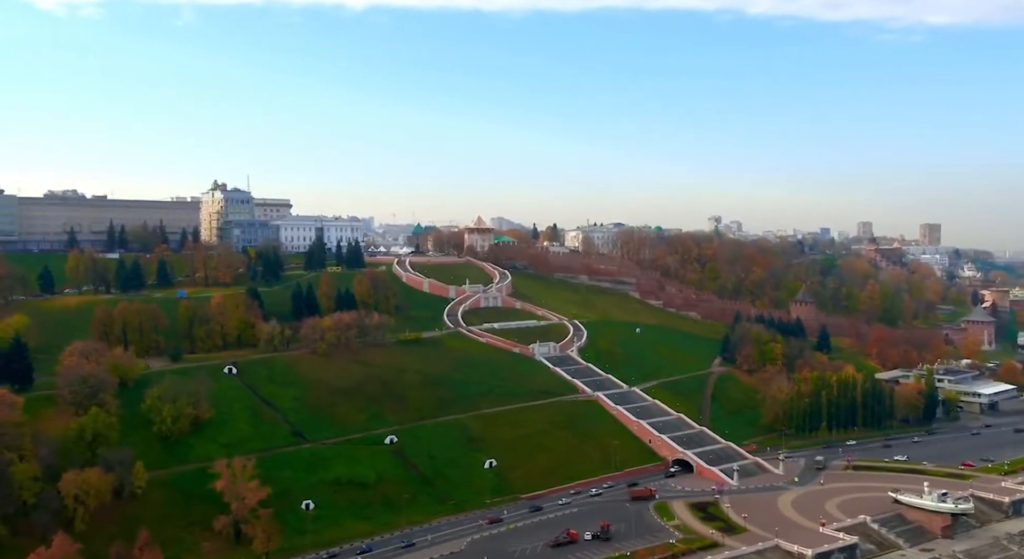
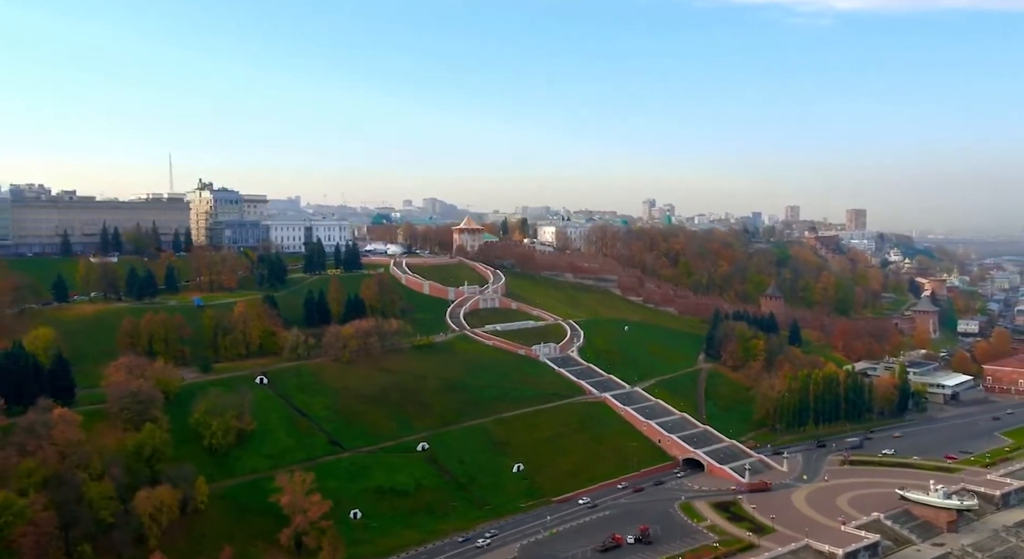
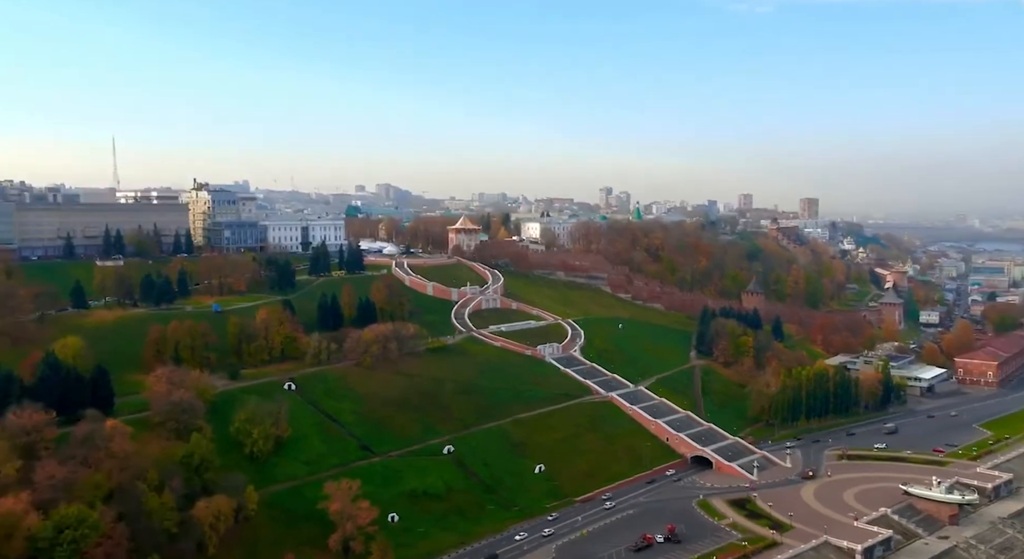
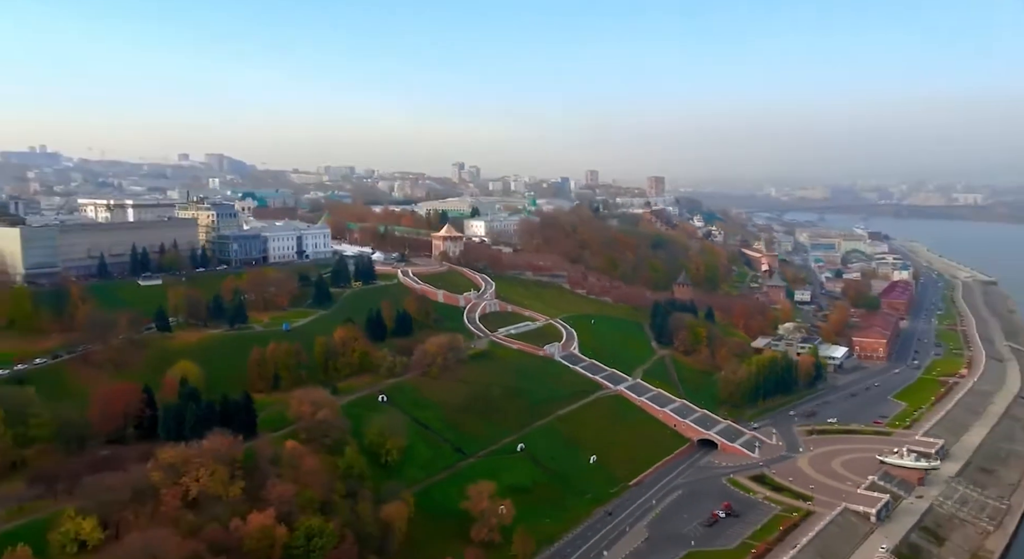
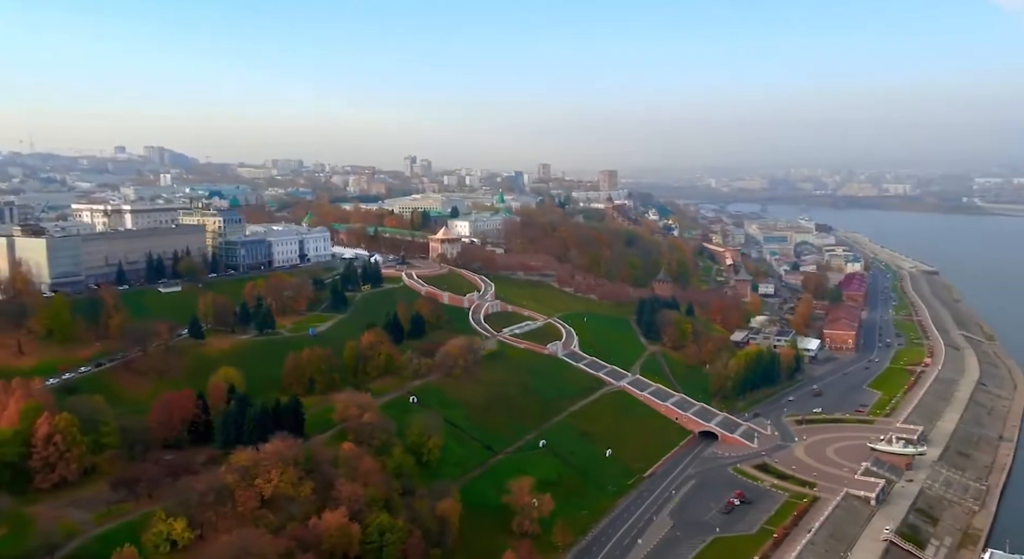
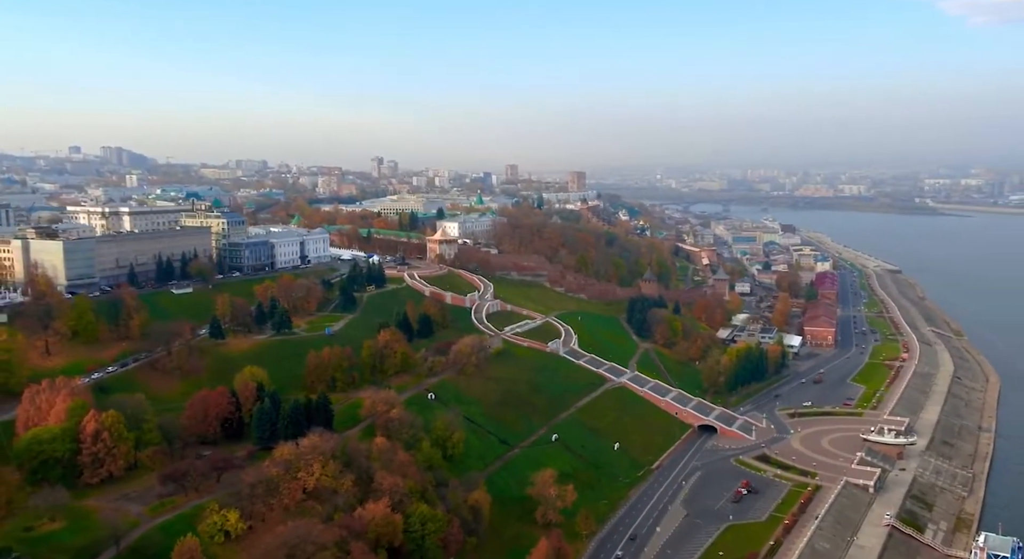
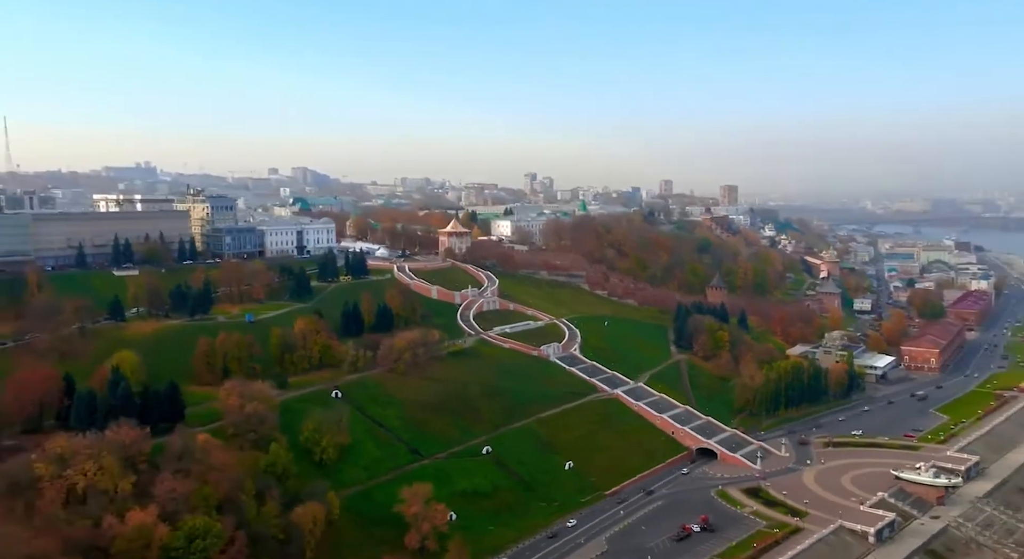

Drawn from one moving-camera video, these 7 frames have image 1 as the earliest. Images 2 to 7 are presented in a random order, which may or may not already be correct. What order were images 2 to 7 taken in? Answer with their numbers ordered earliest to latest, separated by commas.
2, 3, 7, 4, 5, 6
